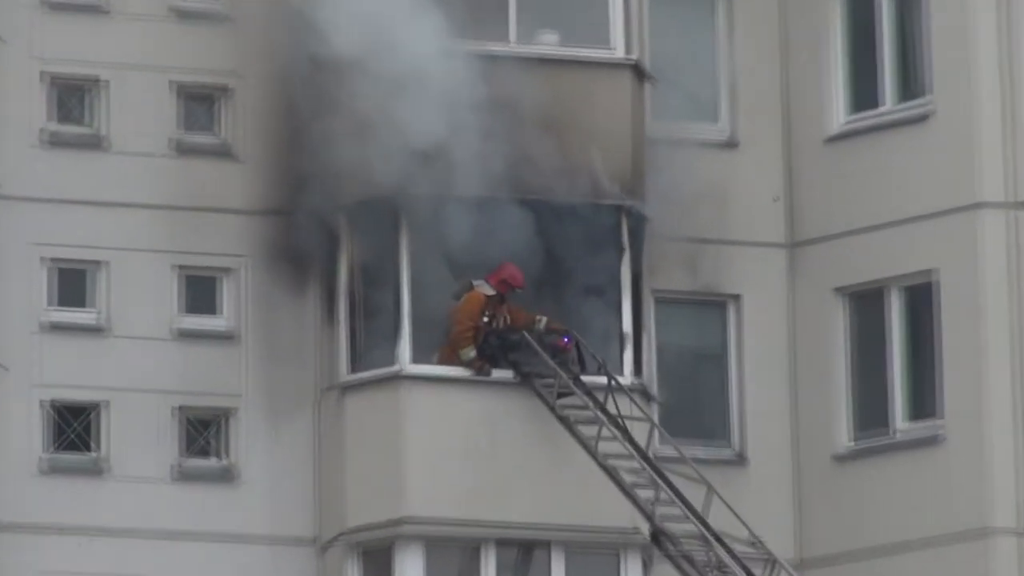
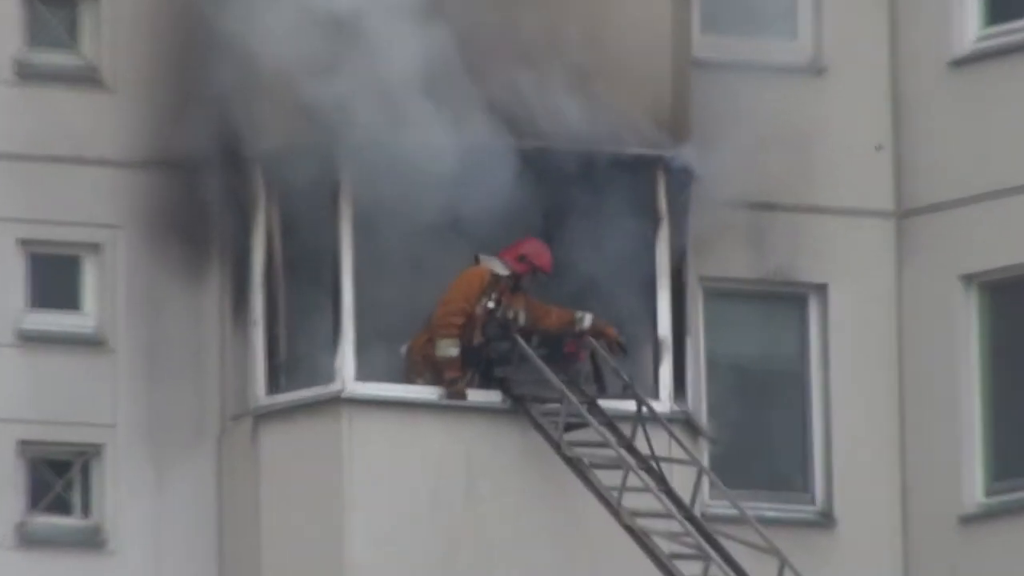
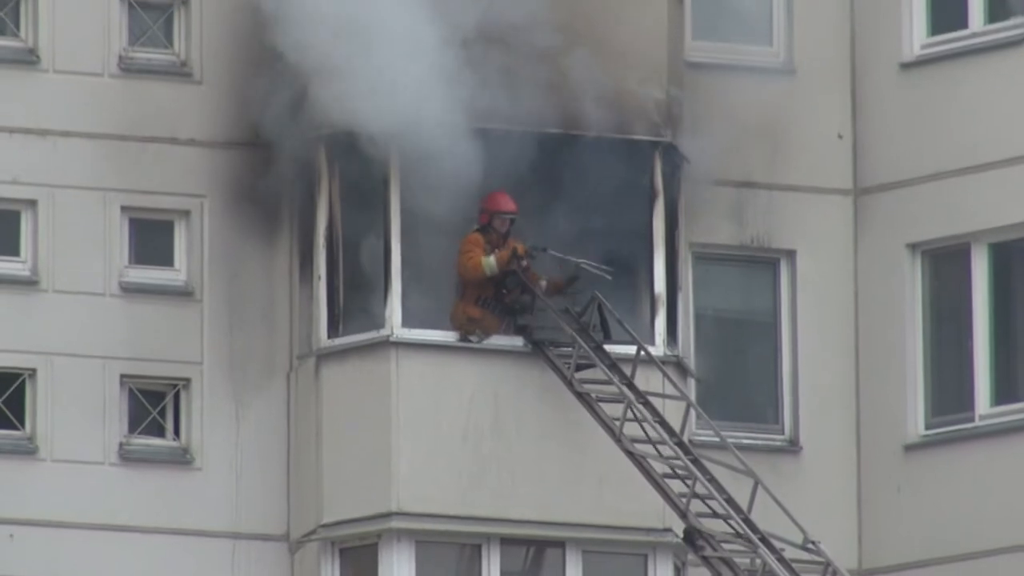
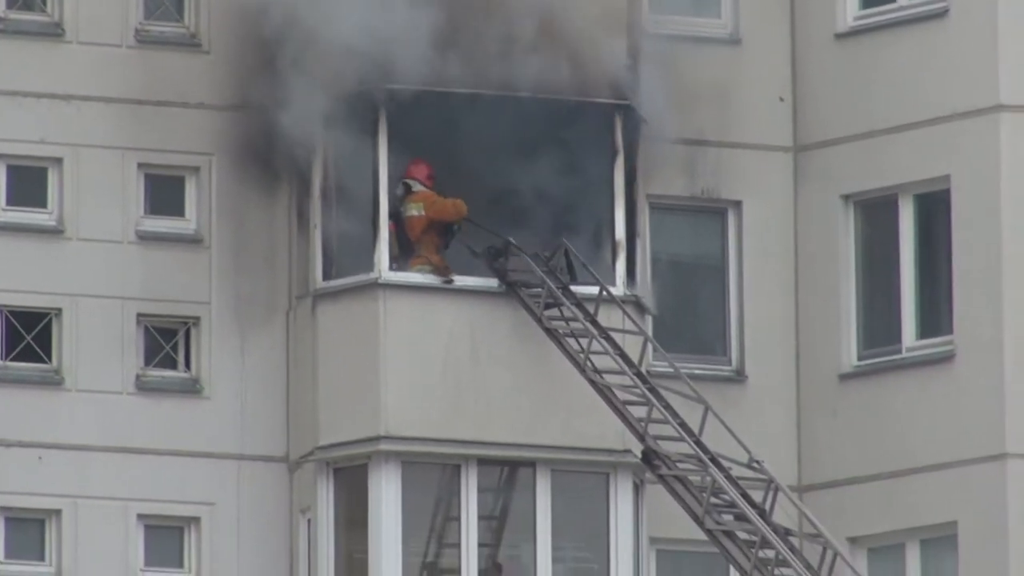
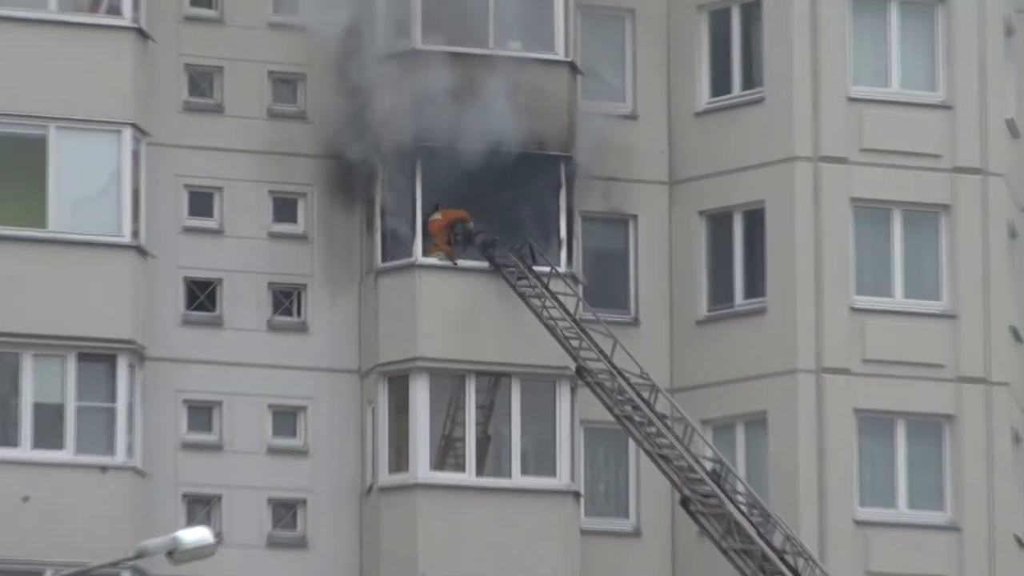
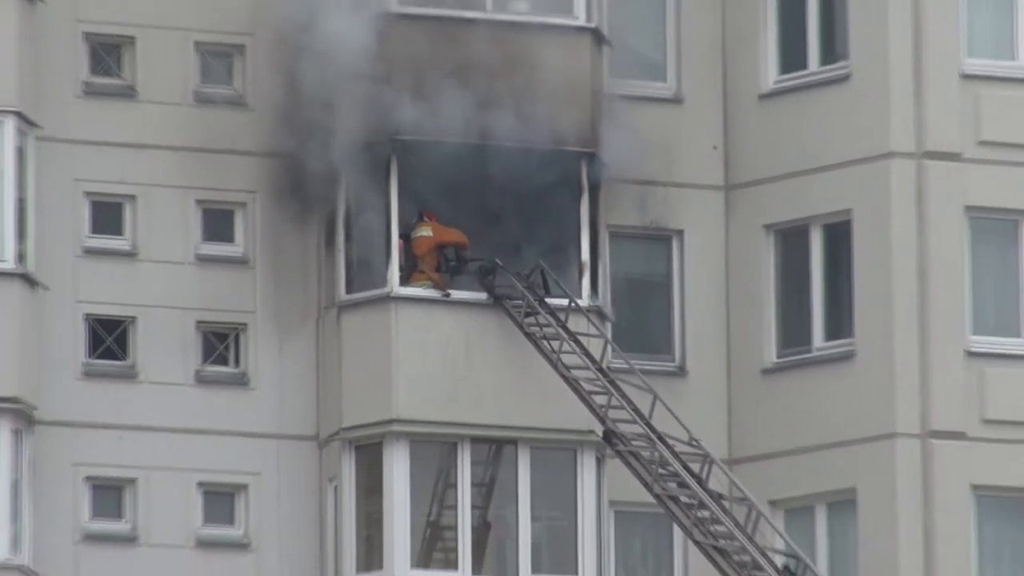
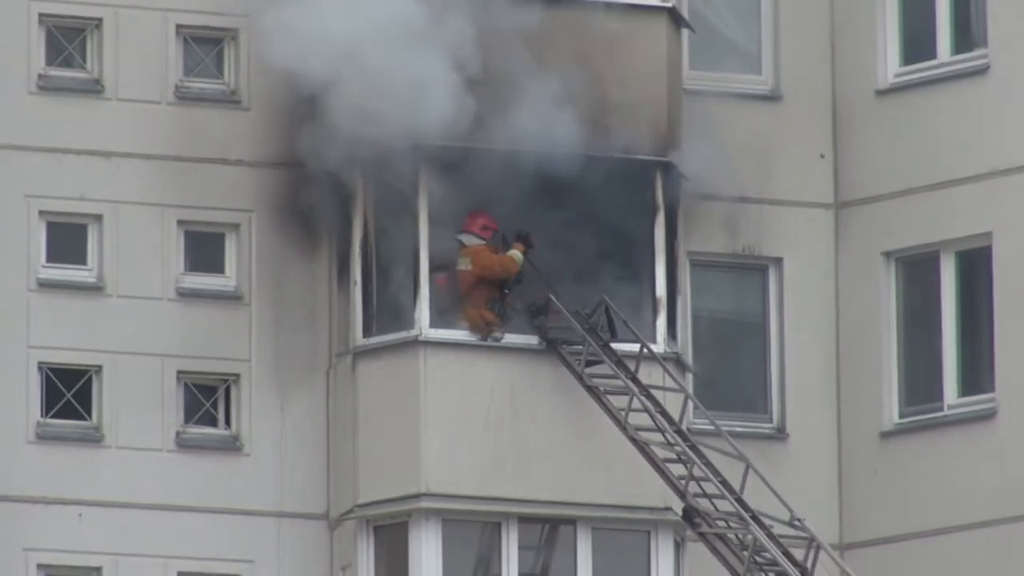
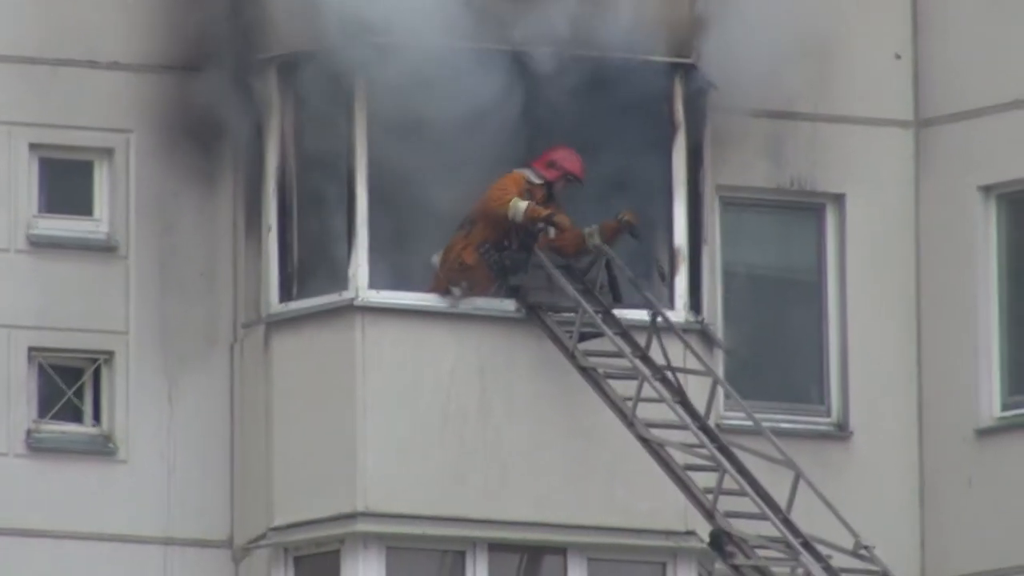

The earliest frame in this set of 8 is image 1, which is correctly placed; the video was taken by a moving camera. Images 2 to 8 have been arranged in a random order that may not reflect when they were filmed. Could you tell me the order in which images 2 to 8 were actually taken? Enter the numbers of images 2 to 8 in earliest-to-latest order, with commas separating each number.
2, 8, 3, 7, 4, 6, 5
